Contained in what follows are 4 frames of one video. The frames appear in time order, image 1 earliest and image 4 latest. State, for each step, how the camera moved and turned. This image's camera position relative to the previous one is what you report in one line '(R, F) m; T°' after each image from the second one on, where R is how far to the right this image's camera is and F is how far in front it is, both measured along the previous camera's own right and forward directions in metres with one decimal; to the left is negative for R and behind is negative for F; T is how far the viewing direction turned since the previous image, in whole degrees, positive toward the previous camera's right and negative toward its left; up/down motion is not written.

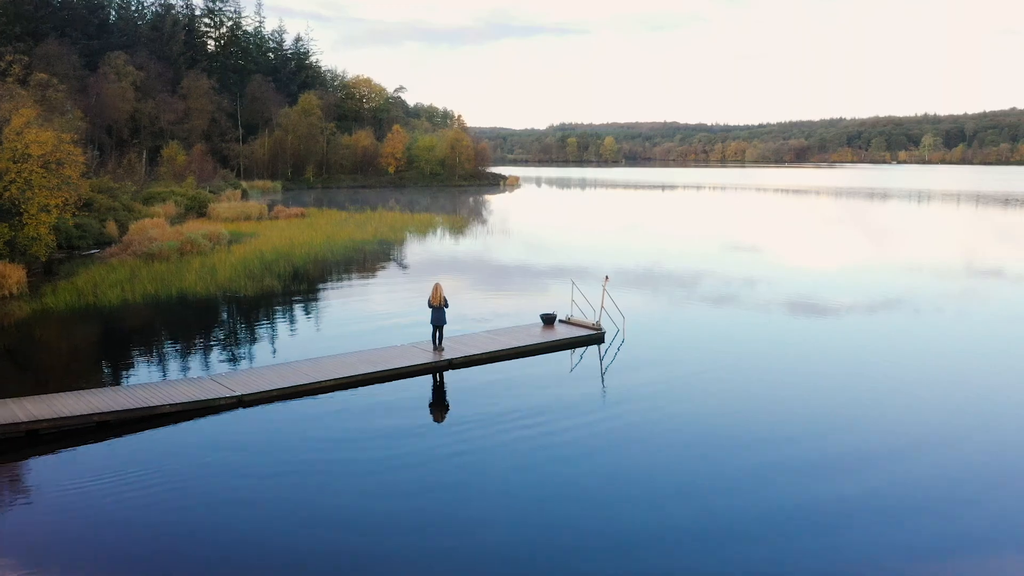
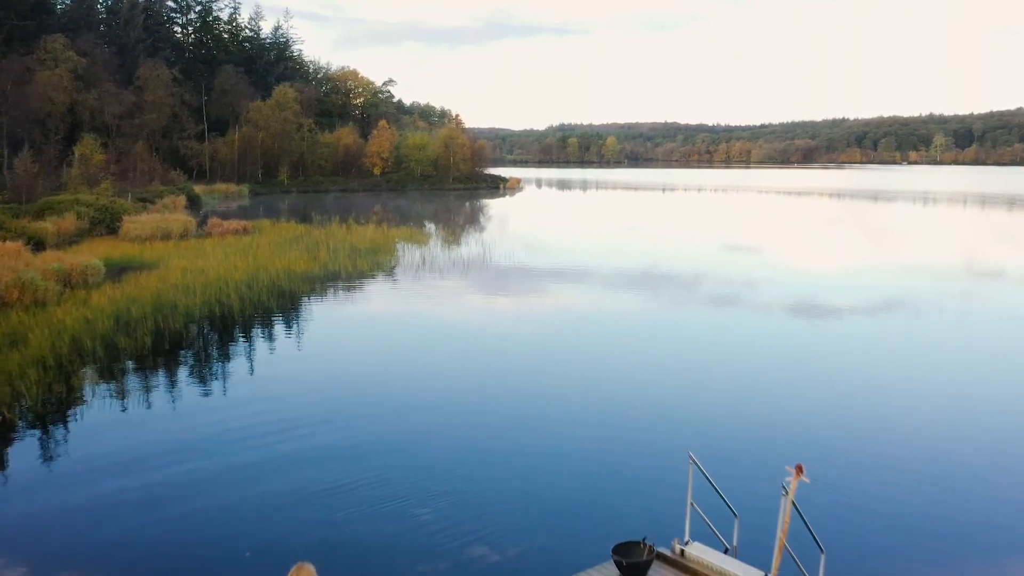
(-0.1, +4.0) m; 0°
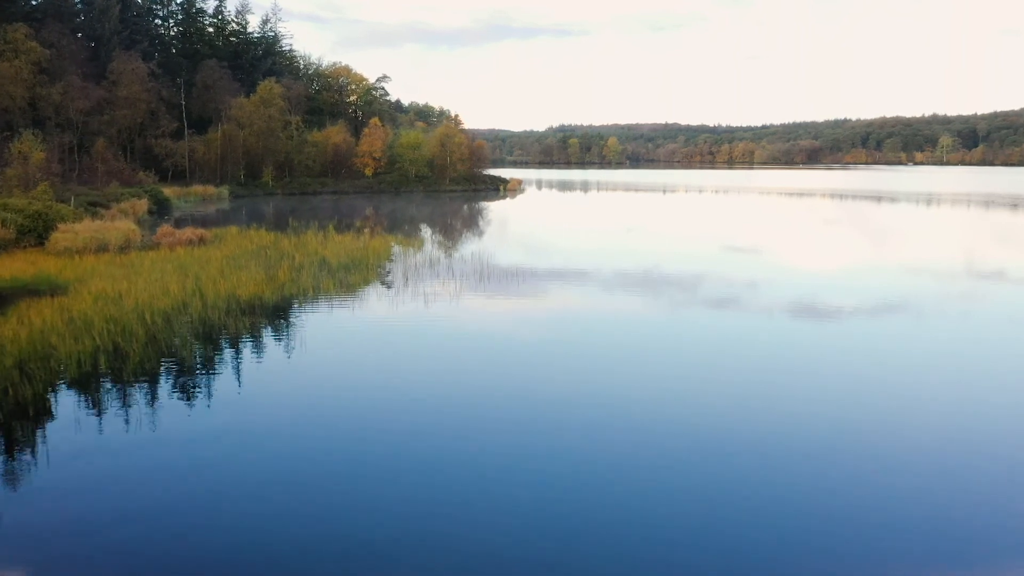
(0.0, +2.0) m; 0°
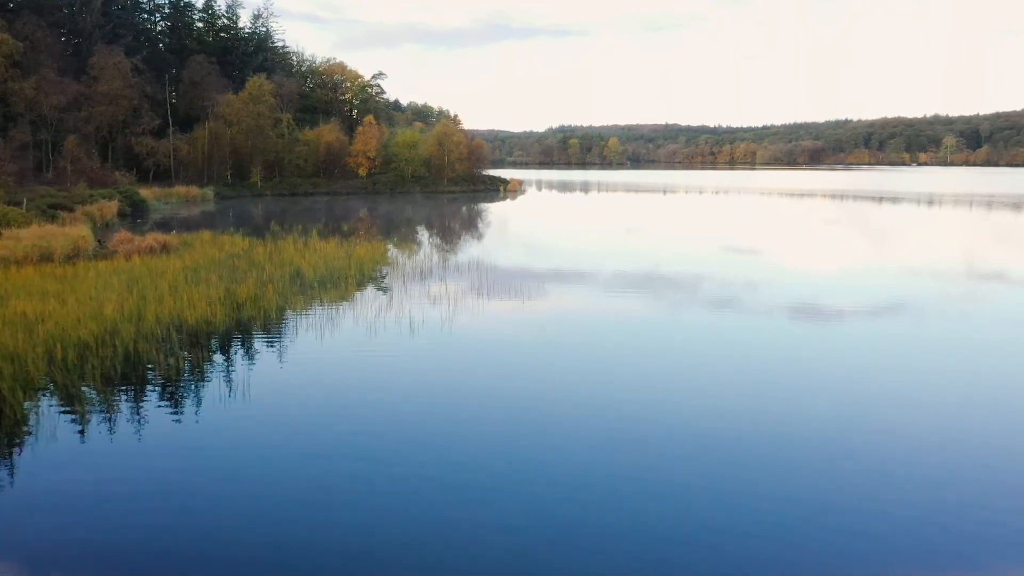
(0.0, +1.3) m; 0°
